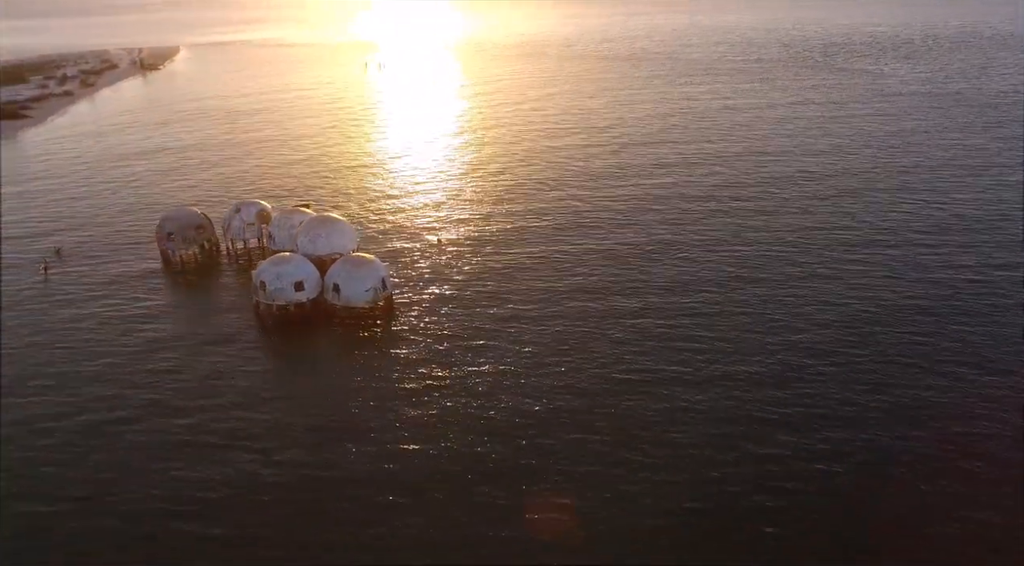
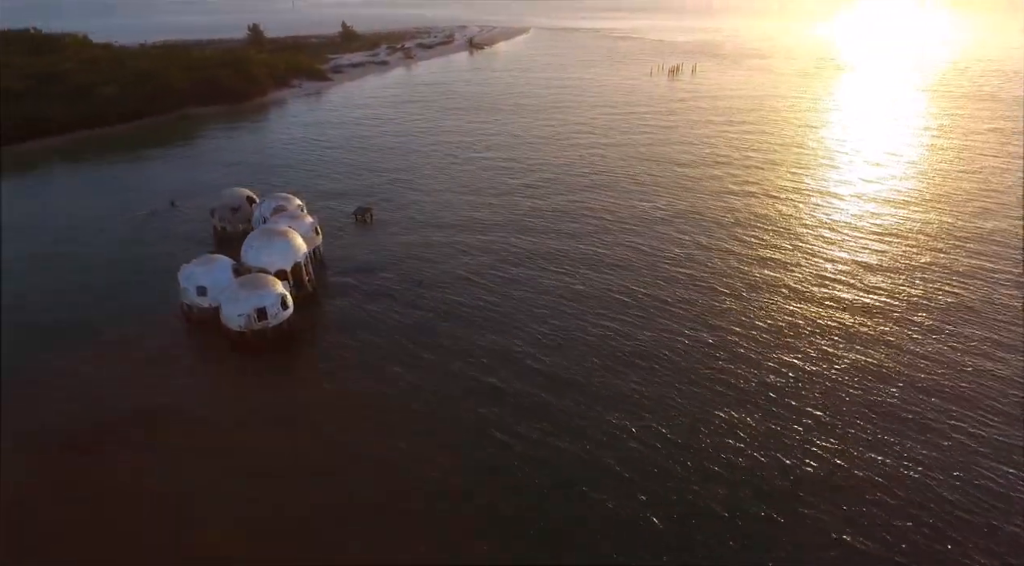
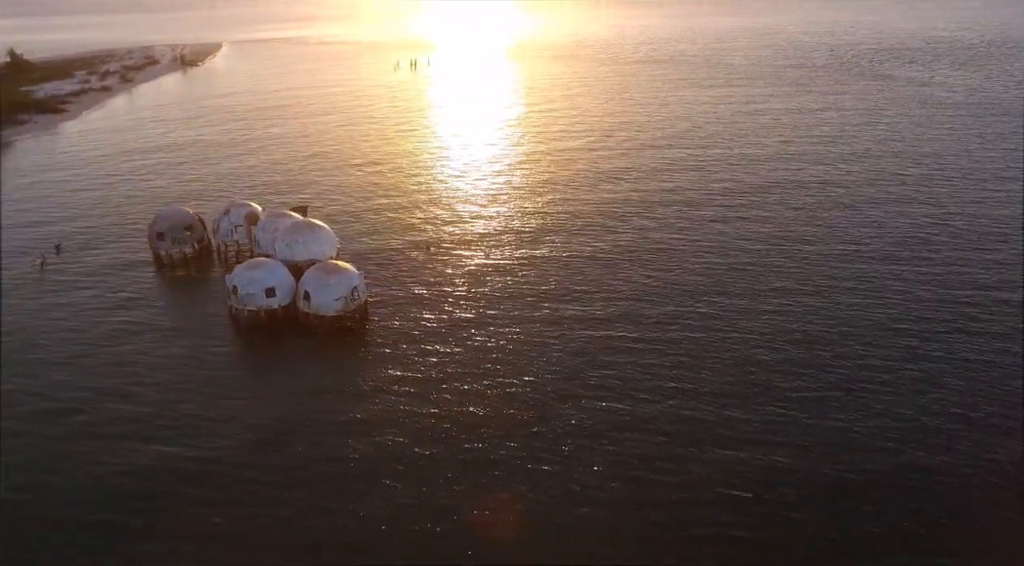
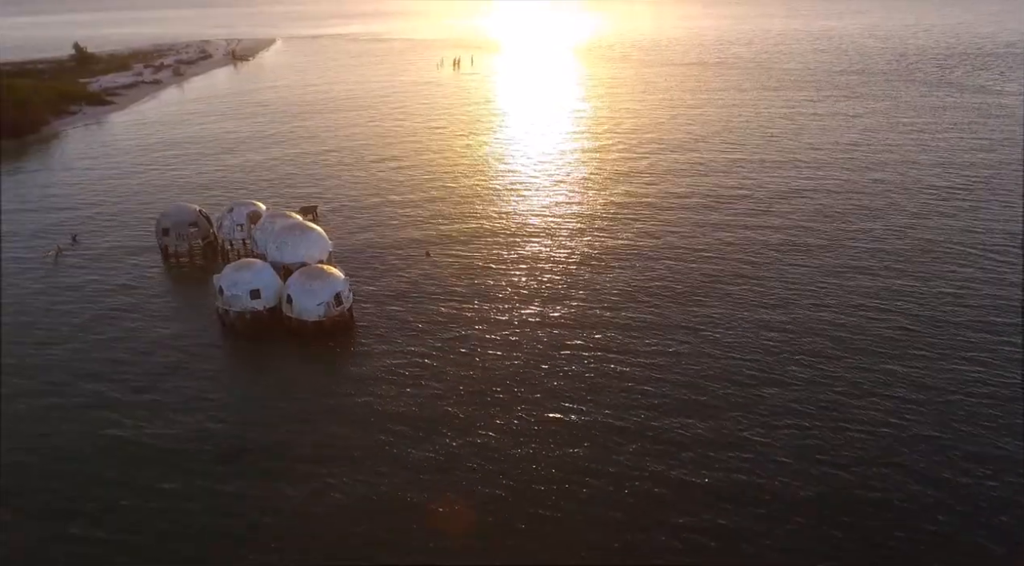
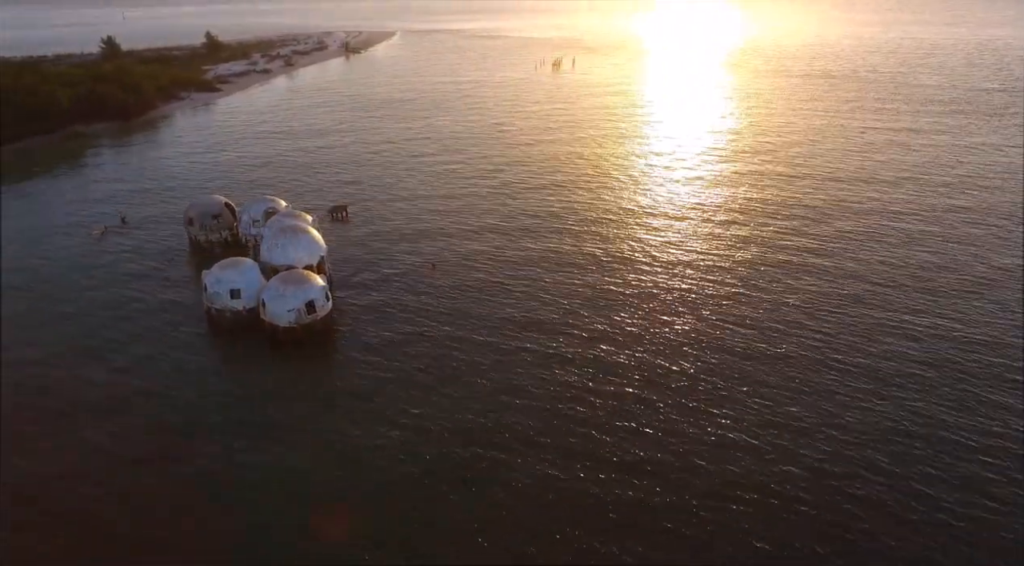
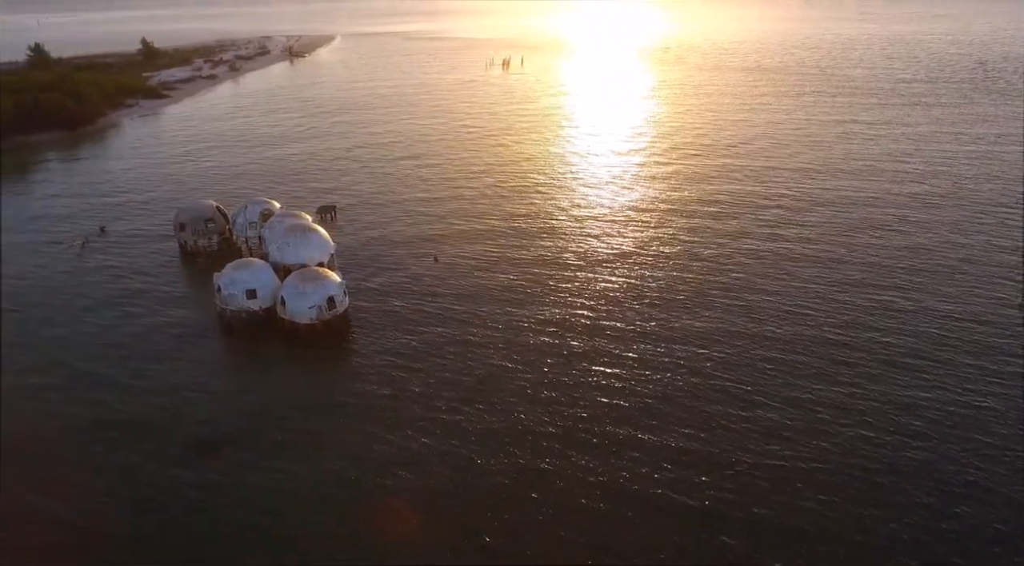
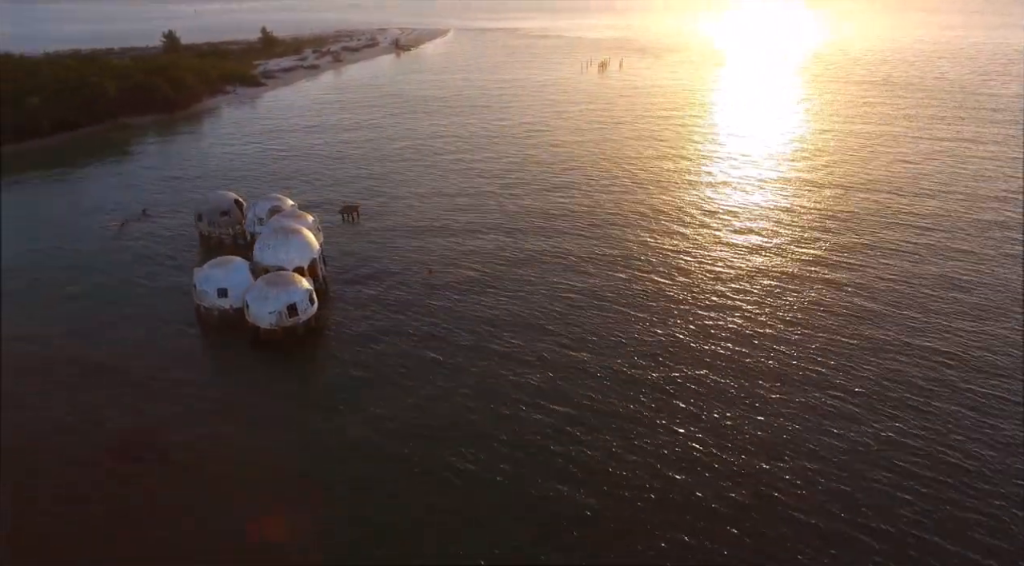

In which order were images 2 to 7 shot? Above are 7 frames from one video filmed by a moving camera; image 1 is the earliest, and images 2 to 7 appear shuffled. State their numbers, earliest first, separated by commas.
3, 4, 6, 5, 7, 2
